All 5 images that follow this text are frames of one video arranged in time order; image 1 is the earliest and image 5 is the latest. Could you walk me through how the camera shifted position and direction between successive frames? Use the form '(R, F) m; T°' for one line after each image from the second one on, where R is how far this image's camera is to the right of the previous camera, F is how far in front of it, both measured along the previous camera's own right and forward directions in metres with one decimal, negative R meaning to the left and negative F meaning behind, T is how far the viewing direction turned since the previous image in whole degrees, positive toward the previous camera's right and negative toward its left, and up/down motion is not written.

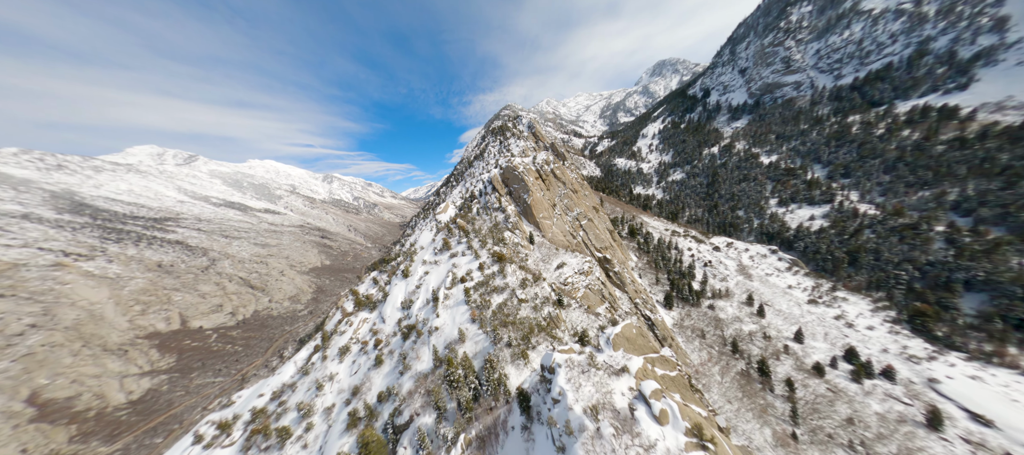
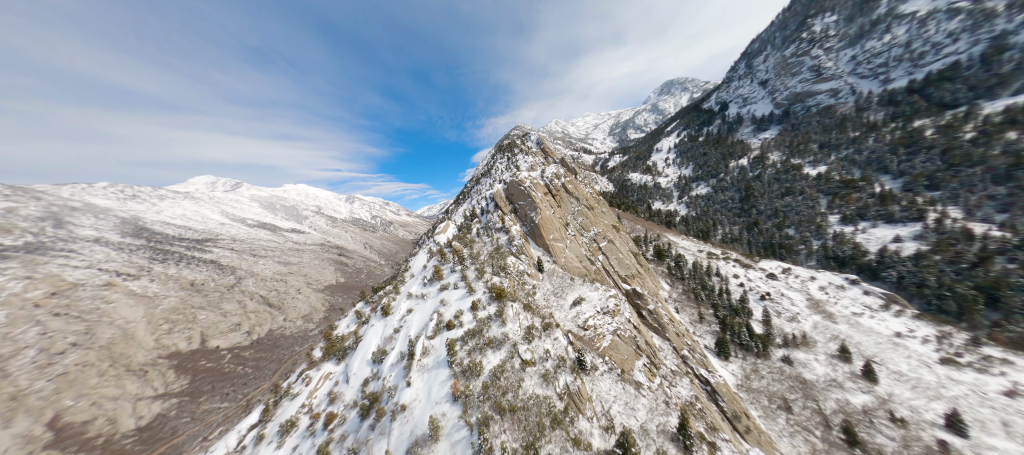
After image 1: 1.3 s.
(+0.8, +5.8) m; -3°
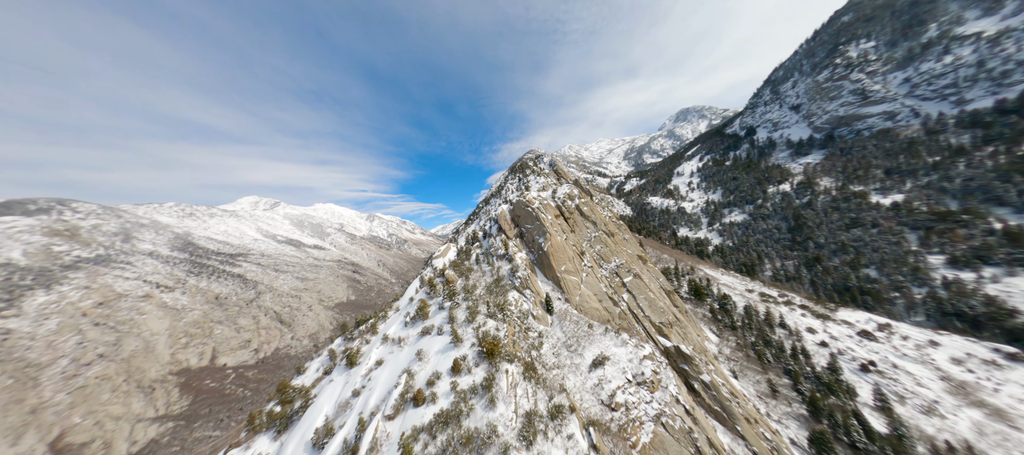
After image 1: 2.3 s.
(+1.3, +6.7) m; -4°
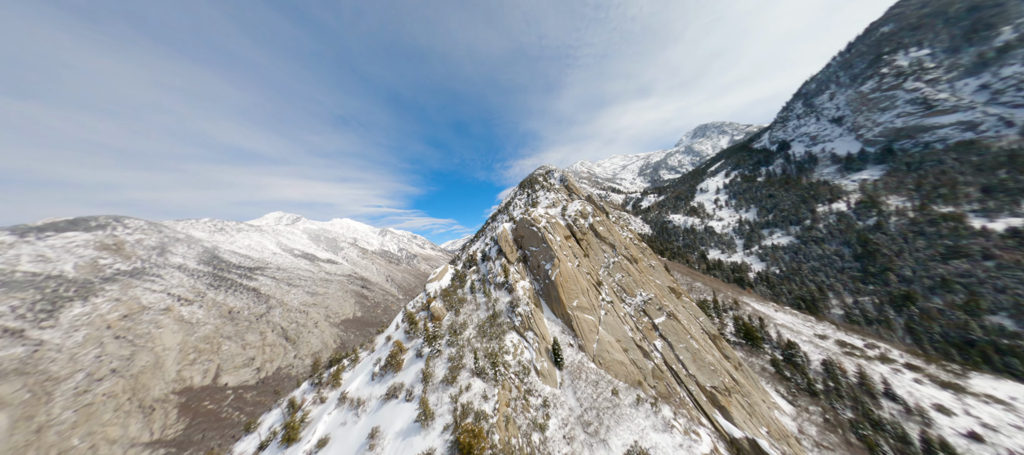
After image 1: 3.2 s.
(+1.6, +7.5) m; -3°
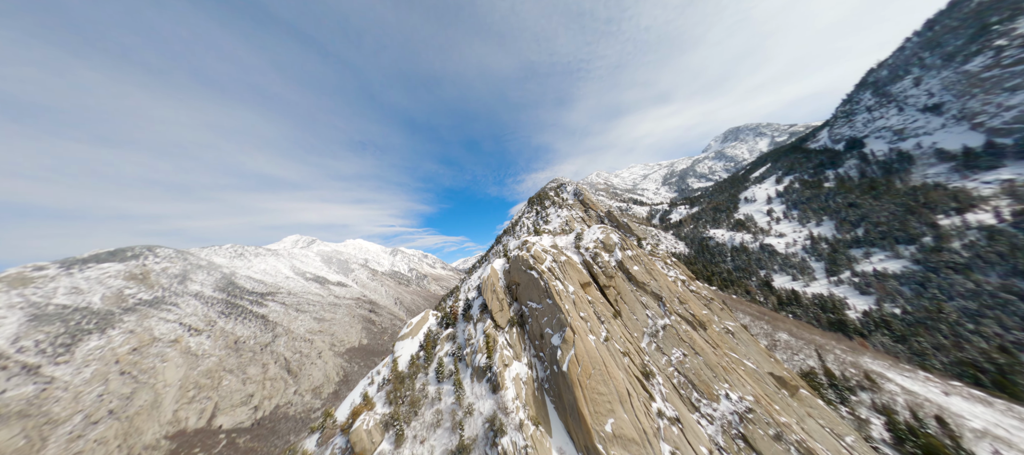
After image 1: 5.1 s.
(+3.2, +15.4) m; -2°
